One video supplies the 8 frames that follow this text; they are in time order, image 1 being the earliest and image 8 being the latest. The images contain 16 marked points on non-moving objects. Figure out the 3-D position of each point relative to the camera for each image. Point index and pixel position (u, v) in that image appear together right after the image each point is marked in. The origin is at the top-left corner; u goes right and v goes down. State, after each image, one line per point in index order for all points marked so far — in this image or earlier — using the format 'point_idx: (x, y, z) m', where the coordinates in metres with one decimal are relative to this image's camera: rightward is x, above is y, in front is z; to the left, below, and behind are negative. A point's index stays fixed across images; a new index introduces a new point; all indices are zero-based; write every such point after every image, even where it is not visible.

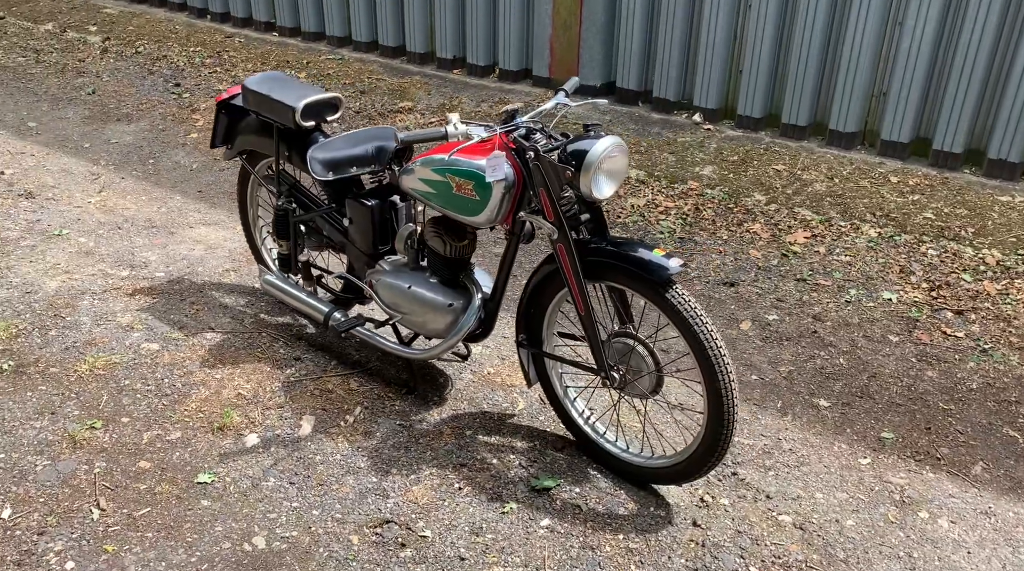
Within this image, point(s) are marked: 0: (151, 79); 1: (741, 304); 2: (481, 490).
0: (-3.3, +1.9, +8.0) m
1: (+1.2, -0.1, +4.5) m
2: (-0.1, -0.8, +3.2) m
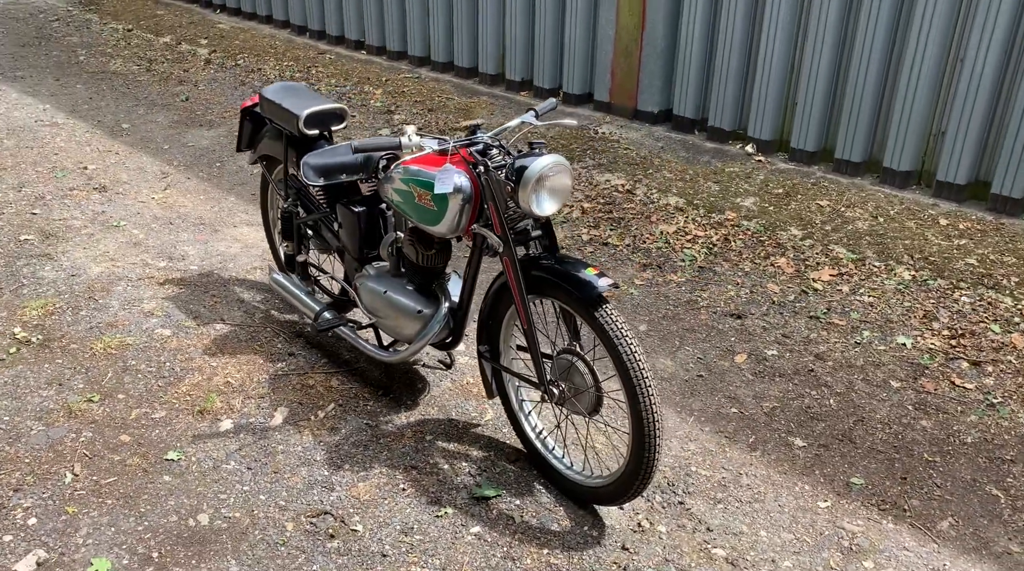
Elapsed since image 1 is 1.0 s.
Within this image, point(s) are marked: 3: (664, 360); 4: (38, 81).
0: (-2.7, +2.0, +8.6) m
1: (+1.2, -0.3, +4.4) m
2: (-0.3, -0.8, +3.3) m
3: (+0.7, -0.4, +4.2) m
4: (-4.8, +2.1, +8.9) m
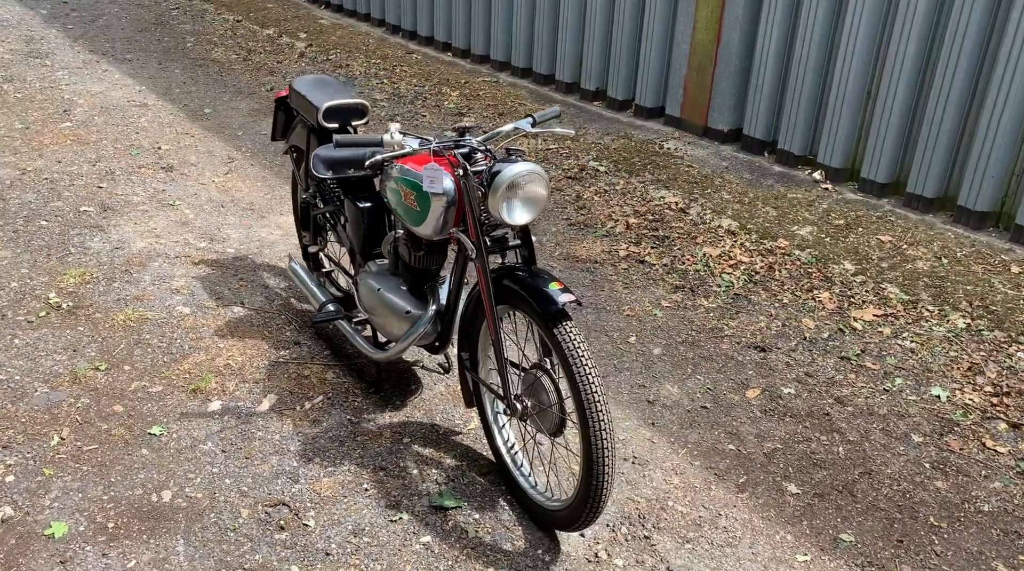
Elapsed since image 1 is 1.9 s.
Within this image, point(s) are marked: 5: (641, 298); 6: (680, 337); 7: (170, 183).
0: (-1.9, +2.1, +8.8) m
1: (+1.2, -0.4, +4.2) m
2: (-0.5, -0.8, +3.2) m
3: (+0.7, -0.5, +4.0) m
4: (-4.0, +2.4, +9.4) m
5: (+0.7, -0.1, +4.8) m
6: (+0.9, -0.3, +4.4) m
7: (-2.4, +0.7, +6.1) m
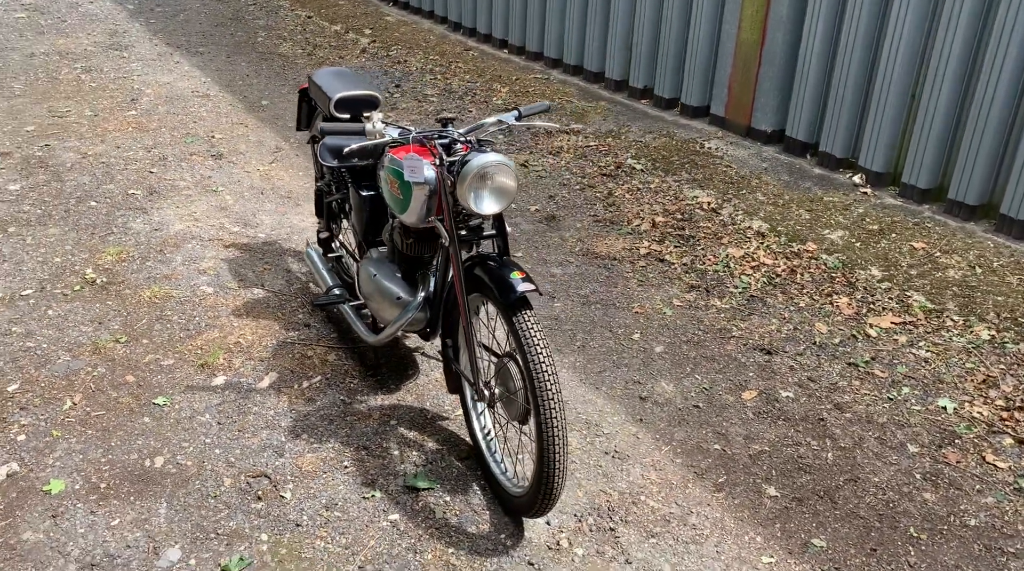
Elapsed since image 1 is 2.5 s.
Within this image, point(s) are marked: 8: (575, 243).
0: (-1.4, +2.2, +9.0) m
1: (+1.2, -0.4, +4.1) m
2: (-0.6, -0.7, +3.3) m
3: (+0.7, -0.5, +4.0) m
4: (-3.4, +2.6, +9.8) m
5: (+0.8, -0.1, +4.8) m
6: (+0.9, -0.3, +4.4) m
7: (-2.2, +0.8, +6.4) m
8: (+0.4, +0.3, +5.4) m
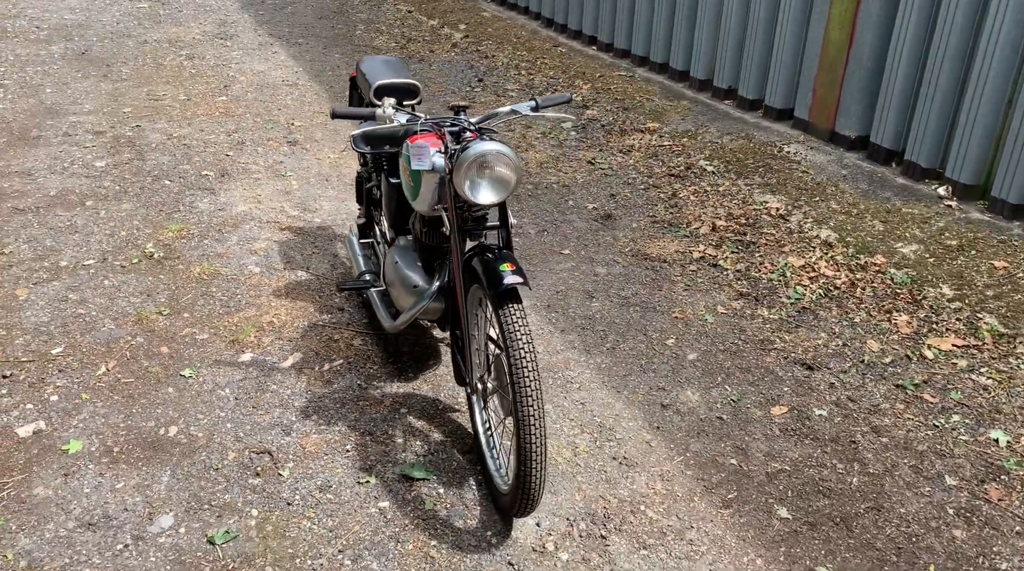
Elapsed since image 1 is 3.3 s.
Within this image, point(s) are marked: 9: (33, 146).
0: (-0.5, +2.3, +9.1) m
1: (+1.3, -0.5, +3.9) m
2: (-0.6, -0.7, +3.3) m
3: (+0.8, -0.5, +3.8) m
4: (-2.3, +2.8, +10.1) m
5: (+1.0, -0.1, +4.6) m
6: (+1.0, -0.3, +4.2) m
7: (-1.7, +1.0, +6.6) m
8: (+0.7, +0.3, +5.3) m
9: (-3.6, +1.0, +6.5) m
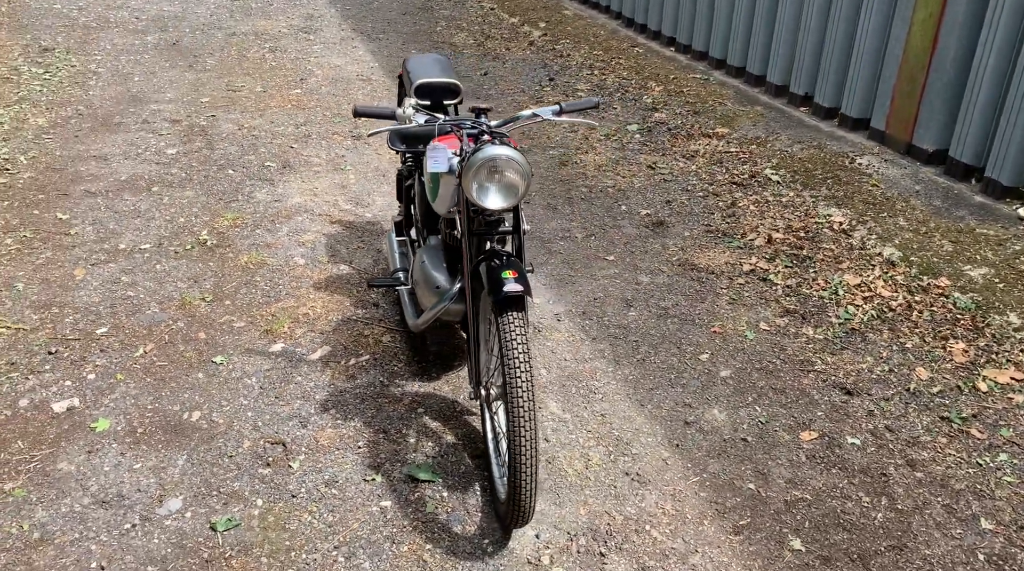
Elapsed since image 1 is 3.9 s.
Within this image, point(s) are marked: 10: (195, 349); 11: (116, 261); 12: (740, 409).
0: (+0.3, +2.3, +9.0) m
1: (+1.4, -0.5, +3.7) m
2: (-0.5, -0.7, +3.3) m
3: (+0.9, -0.5, +3.7) m
4: (-1.4, +2.9, +10.2) m
5: (+1.2, -0.2, +4.4) m
6: (+1.2, -0.4, +4.0) m
7: (-1.2, +1.0, +6.7) m
8: (+1.0, +0.2, +5.1) m
9: (-3.1, +1.2, +6.8) m
10: (-1.5, -0.3, +4.0) m
11: (-2.2, +0.1, +4.8) m
12: (+1.0, -0.5, +3.7) m
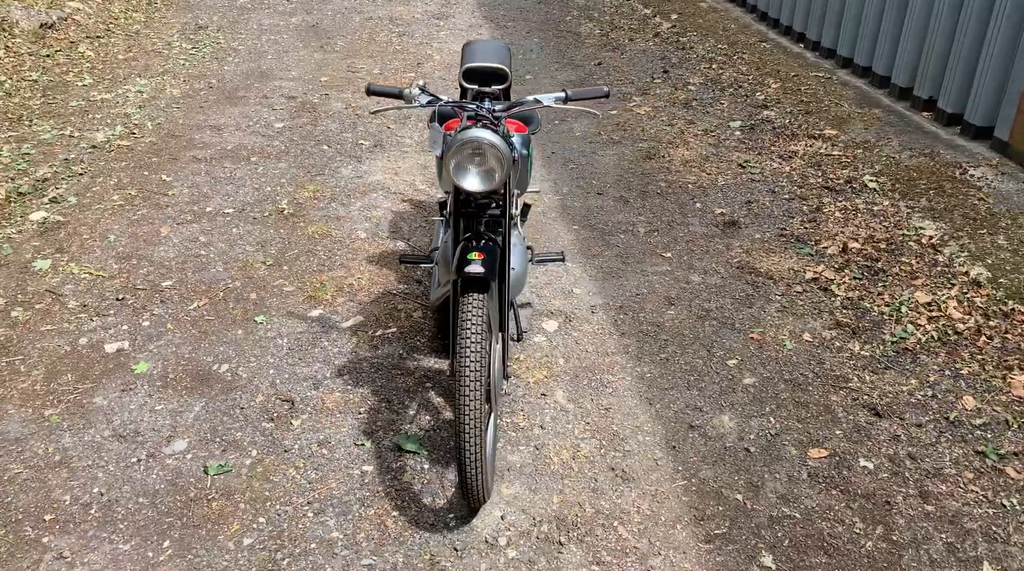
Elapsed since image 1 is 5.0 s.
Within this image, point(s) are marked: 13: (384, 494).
0: (+1.5, +2.3, +8.9) m
1: (+1.4, -0.6, +3.5) m
2: (-0.6, -0.5, +3.5) m
3: (+0.9, -0.5, +3.6) m
4: (+0.1, +3.1, +10.3) m
5: (+1.3, -0.2, +4.2) m
6: (+1.2, -0.4, +3.9) m
7: (-0.5, +1.2, +6.8) m
8: (+1.3, +0.2, +5.0) m
9: (-2.3, +1.5, +7.3) m
10: (-1.3, -0.1, +4.3) m
11: (-1.9, +0.4, +5.2) m
12: (+1.0, -0.5, +3.6) m
13: (-0.5, -0.7, +3.1) m
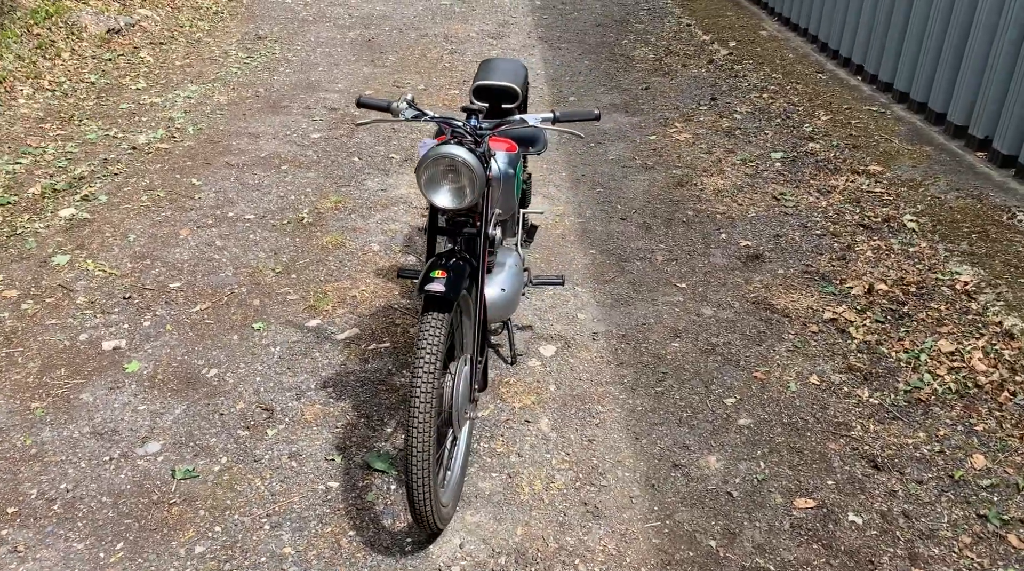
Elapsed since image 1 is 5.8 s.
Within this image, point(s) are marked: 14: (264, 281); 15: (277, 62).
0: (+1.9, +2.0, +8.7) m
1: (+1.3, -0.8, +3.3) m
2: (-0.7, -0.6, +3.4) m
3: (+0.8, -0.7, +3.4) m
4: (+0.7, +2.8, +10.3) m
5: (+1.3, -0.4, +4.1) m
6: (+1.2, -0.6, +3.7) m
7: (-0.3, +1.1, +6.8) m
8: (+1.3, 0.0, +4.8) m
9: (-2.0, +1.5, +7.4) m
10: (-1.3, -0.1, +4.3) m
11: (-1.8, +0.4, +5.2) m
12: (+0.9, -0.7, +3.4) m
13: (-0.6, -0.8, +3.1) m
14: (-1.3, 0.0, +4.6) m
15: (-2.5, +2.4, +9.2) m
